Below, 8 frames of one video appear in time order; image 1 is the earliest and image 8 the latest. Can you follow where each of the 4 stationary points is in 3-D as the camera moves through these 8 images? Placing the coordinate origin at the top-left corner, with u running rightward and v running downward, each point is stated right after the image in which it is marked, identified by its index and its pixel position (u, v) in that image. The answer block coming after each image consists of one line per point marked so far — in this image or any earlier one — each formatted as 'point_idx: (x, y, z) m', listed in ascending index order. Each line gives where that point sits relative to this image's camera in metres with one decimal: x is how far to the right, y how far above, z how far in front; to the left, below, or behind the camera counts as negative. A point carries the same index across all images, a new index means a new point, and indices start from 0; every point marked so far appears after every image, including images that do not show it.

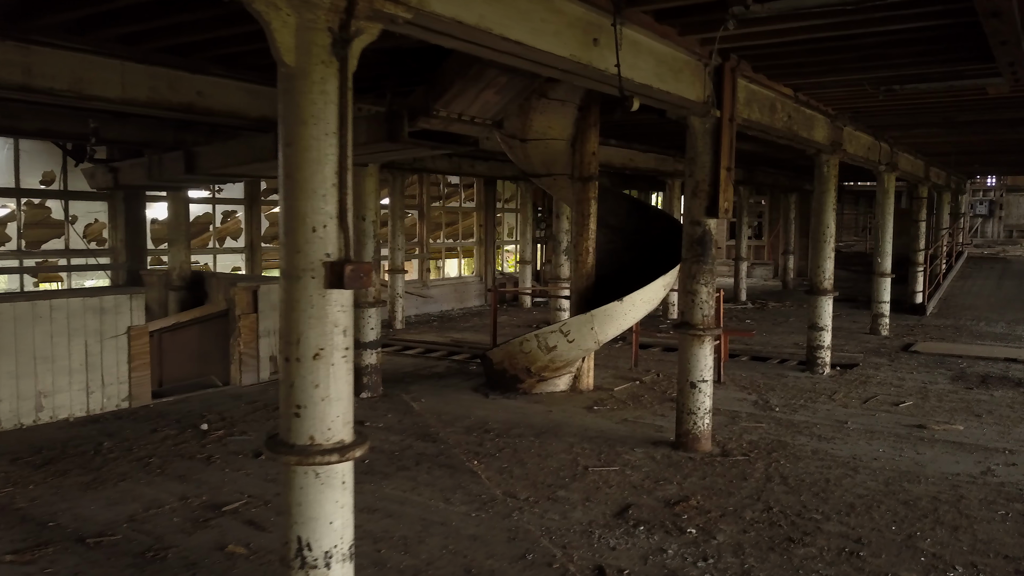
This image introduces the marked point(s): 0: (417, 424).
0: (-0.8, -1.2, +6.3) m
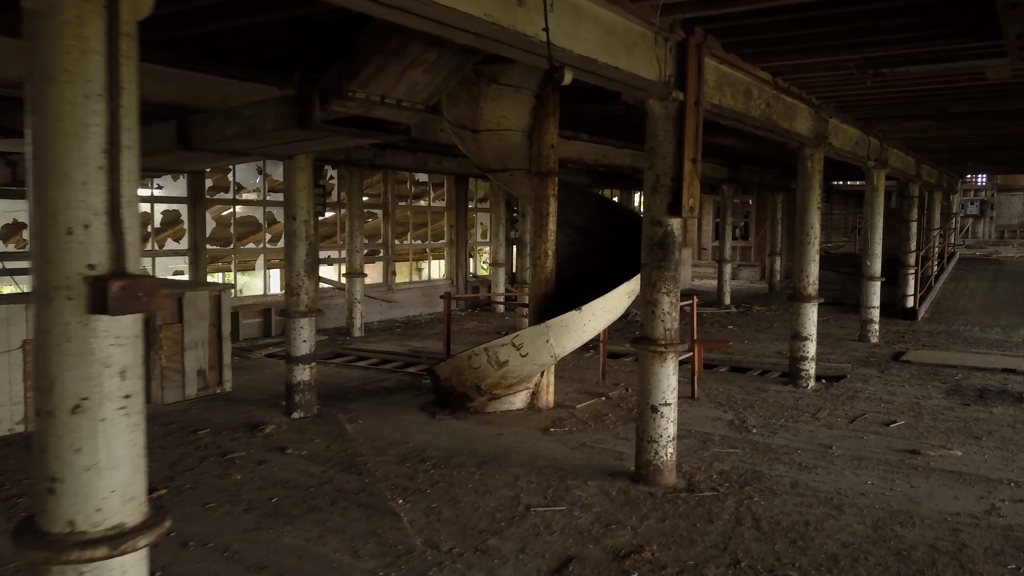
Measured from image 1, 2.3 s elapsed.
0: (-1.3, -1.2, +5.5) m
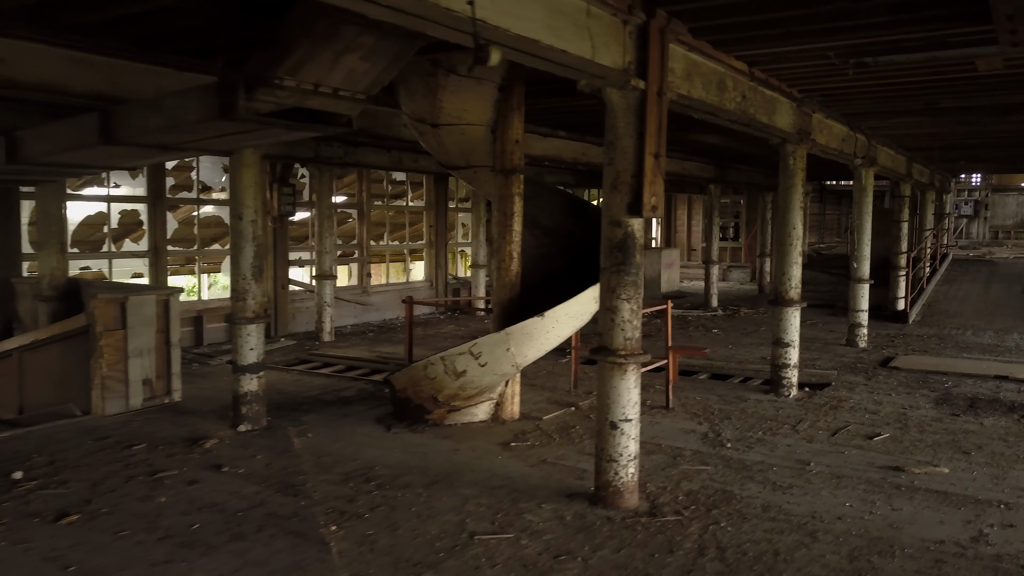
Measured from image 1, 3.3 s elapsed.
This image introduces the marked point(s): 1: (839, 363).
0: (-1.6, -1.3, +5.1) m
1: (+4.0, -0.9, +9.0) m
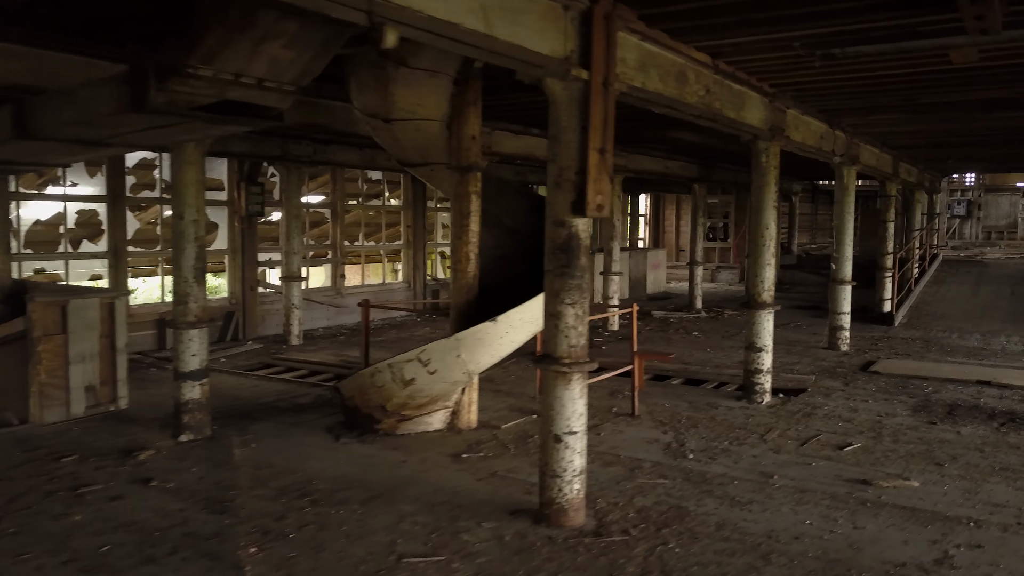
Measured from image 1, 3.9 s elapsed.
0: (-1.9, -1.3, +4.8) m
1: (+3.7, -1.0, +8.8) m
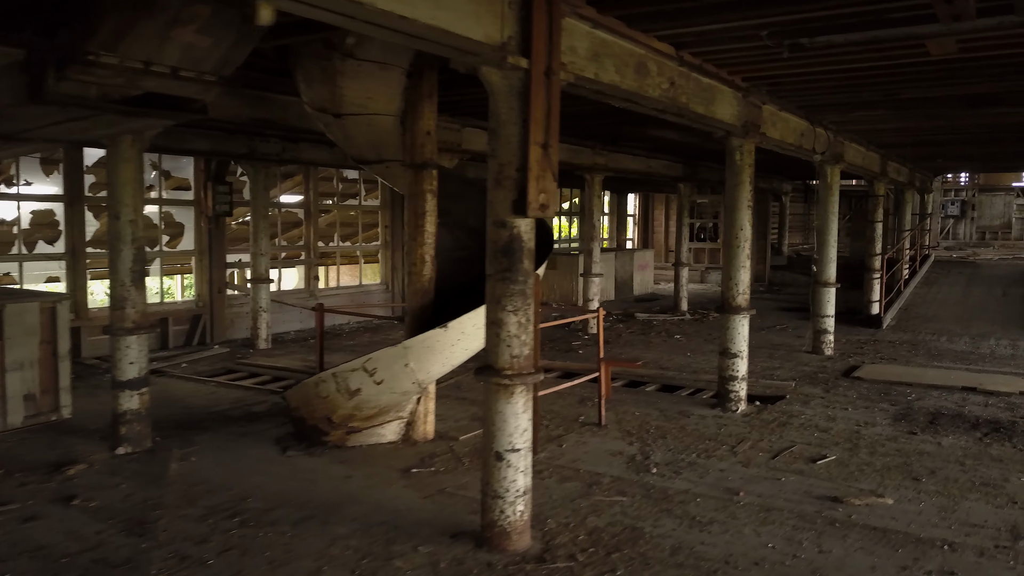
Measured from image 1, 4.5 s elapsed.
0: (-2.3, -1.3, +4.5) m
1: (+3.3, -1.0, +8.5) m
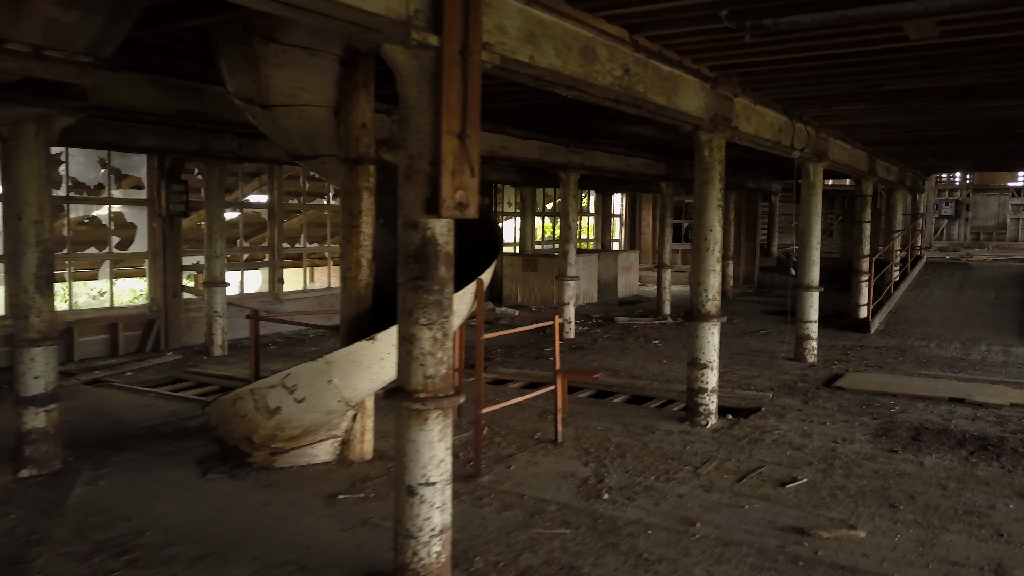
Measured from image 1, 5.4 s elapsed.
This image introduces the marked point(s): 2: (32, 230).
0: (-2.7, -1.4, +4.1) m
1: (+2.9, -1.0, +8.0) m
2: (-3.3, +0.4, +5.0) m
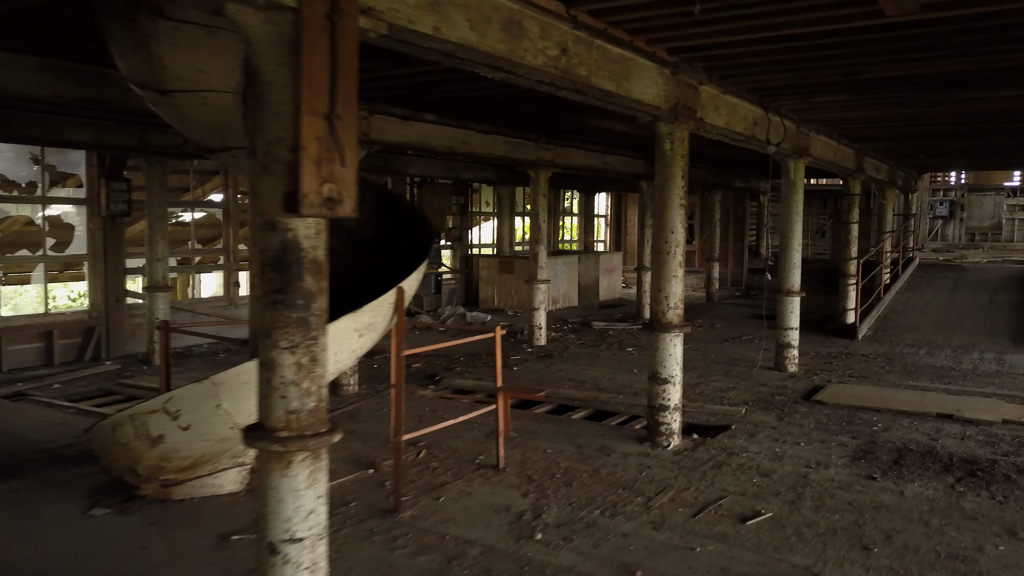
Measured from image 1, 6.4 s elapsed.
0: (-3.1, -1.4, +3.5) m
1: (+2.5, -1.1, +7.4) m
2: (-3.7, +0.3, +4.4) m
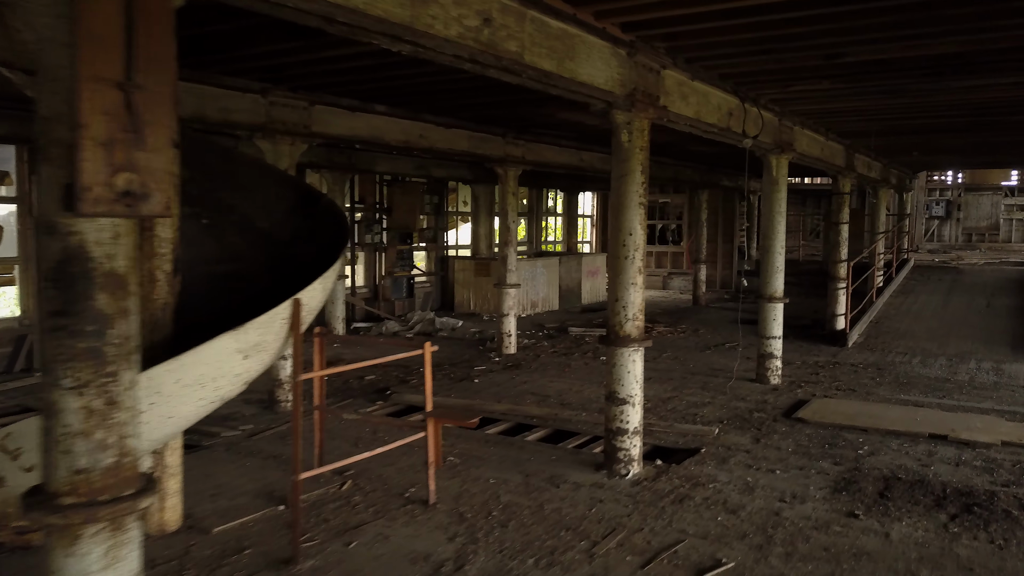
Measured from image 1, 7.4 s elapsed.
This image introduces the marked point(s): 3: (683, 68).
0: (-3.5, -1.5, +2.8) m
1: (+2.0, -1.2, +6.8) m
2: (-4.2, +0.3, +3.8) m
3: (+1.3, +1.7, +5.5) m
